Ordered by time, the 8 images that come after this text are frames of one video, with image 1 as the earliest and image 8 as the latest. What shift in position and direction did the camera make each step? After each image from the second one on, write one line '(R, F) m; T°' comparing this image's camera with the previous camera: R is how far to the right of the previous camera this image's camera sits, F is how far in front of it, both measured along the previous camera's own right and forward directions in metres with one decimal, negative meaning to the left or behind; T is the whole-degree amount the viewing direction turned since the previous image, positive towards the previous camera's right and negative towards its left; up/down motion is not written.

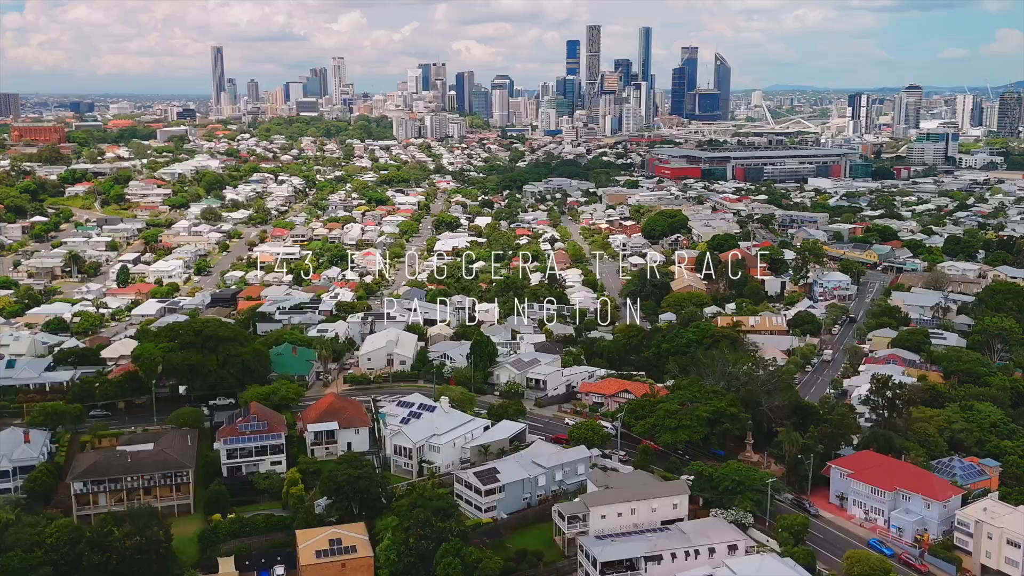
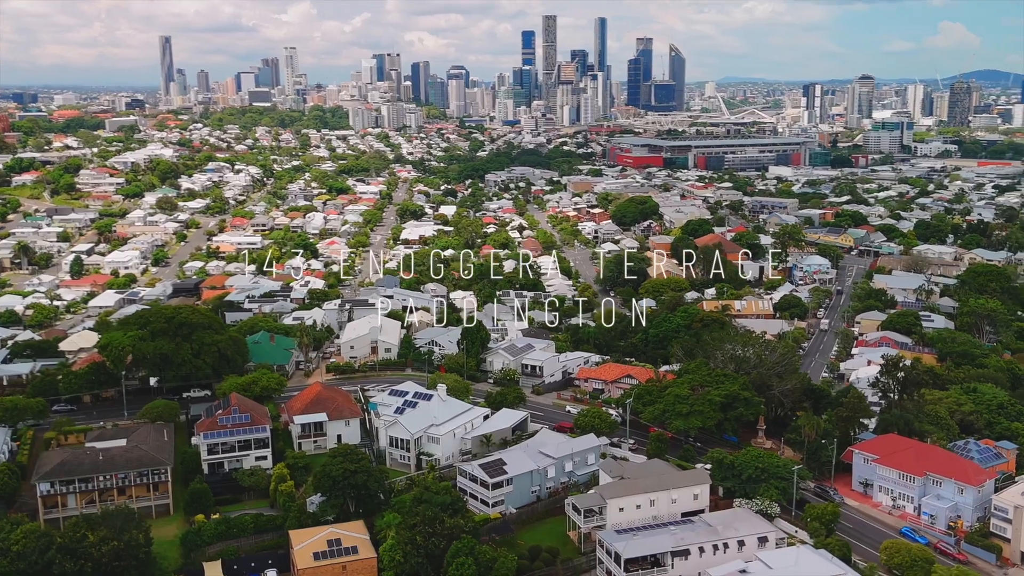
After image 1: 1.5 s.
(-1.4, +2.0) m; +3°
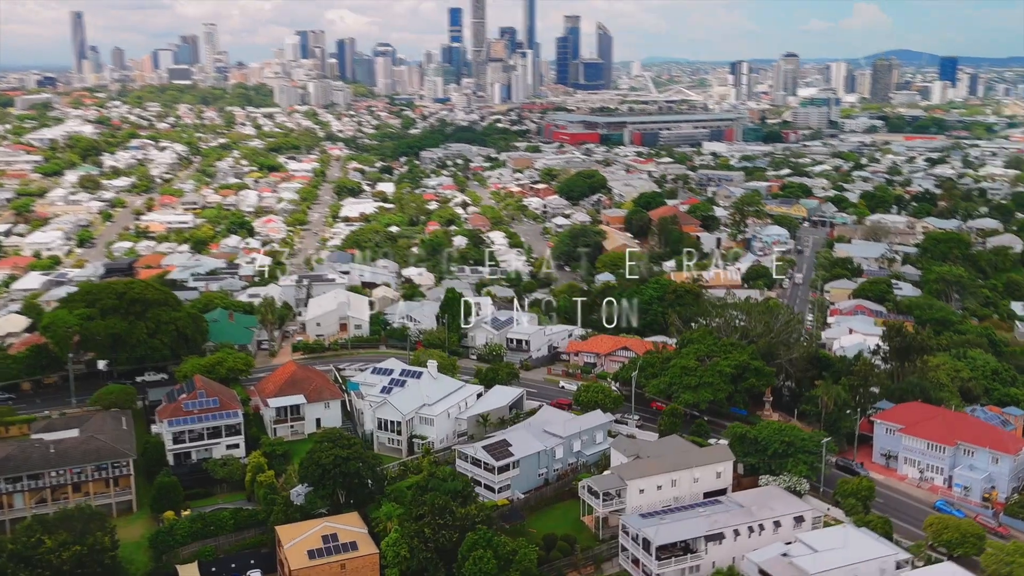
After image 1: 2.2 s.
(-1.9, +2.5) m; +4°
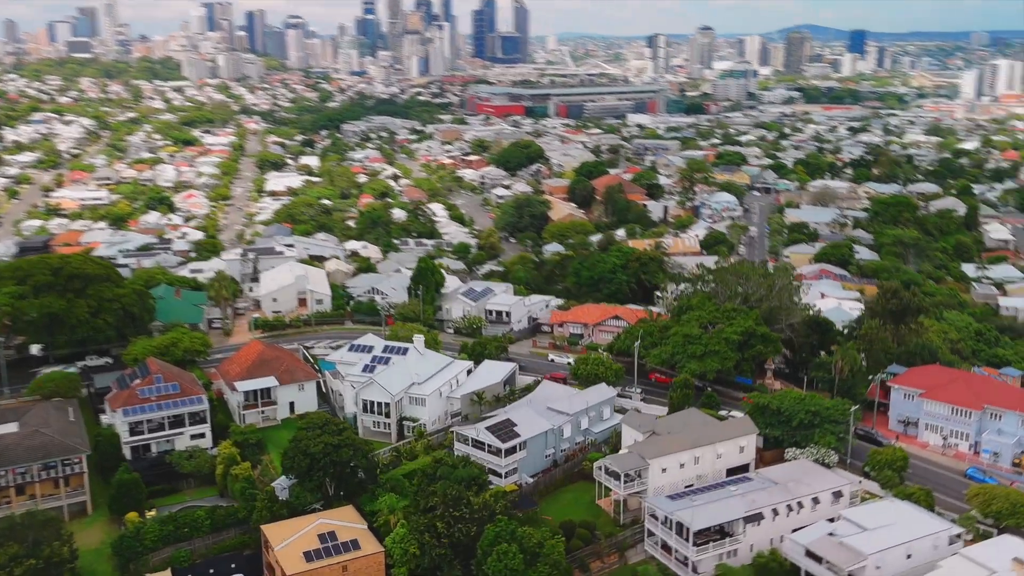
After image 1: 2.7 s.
(-2.0, +2.5) m; +5°
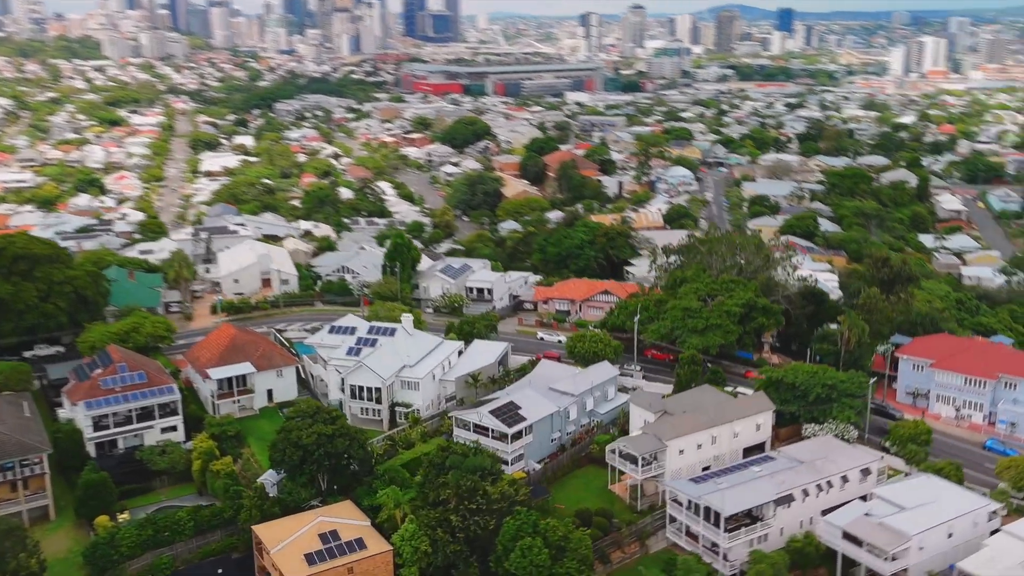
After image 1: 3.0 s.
(-1.5, +1.7) m; +4°
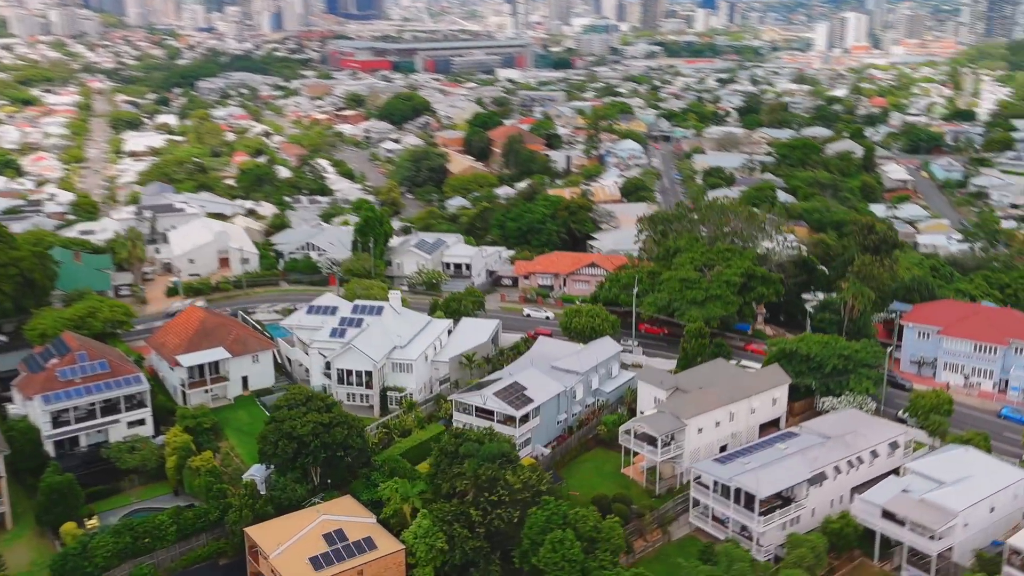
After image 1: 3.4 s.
(-1.5, +1.6) m; +4°
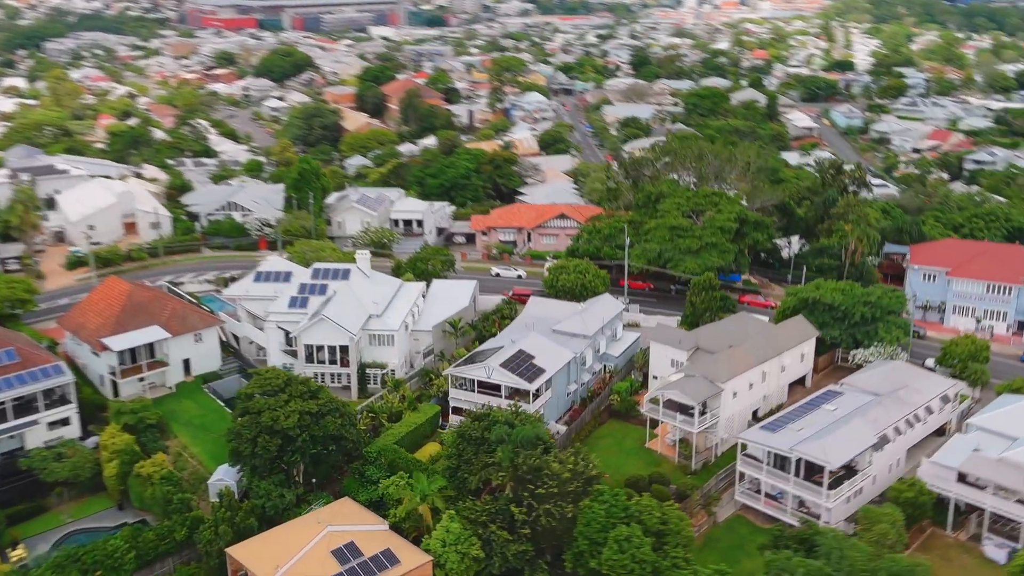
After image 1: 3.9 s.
(-2.2, +3.0) m; +7°
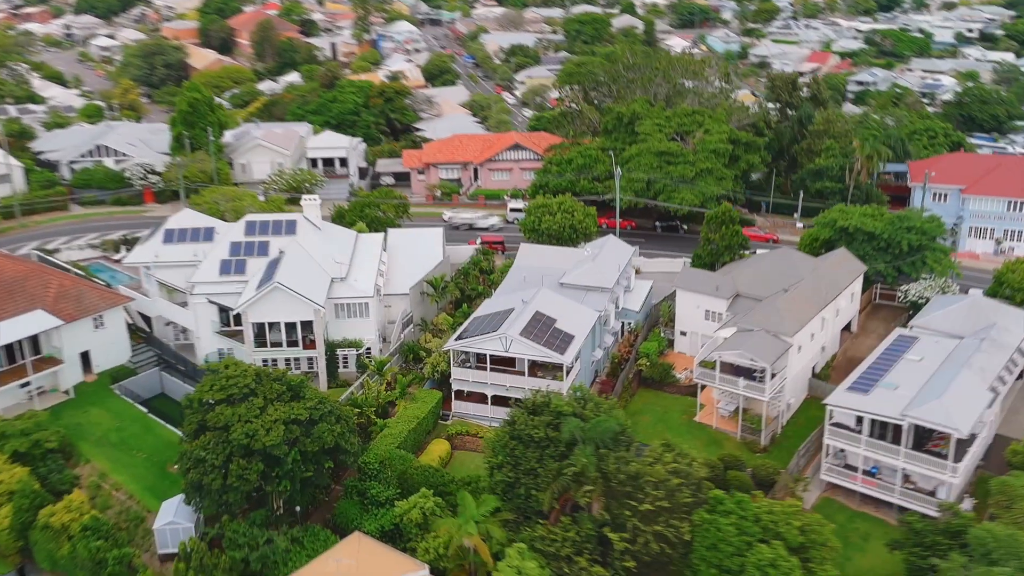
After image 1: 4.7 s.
(-2.3, +3.9) m; +9°
